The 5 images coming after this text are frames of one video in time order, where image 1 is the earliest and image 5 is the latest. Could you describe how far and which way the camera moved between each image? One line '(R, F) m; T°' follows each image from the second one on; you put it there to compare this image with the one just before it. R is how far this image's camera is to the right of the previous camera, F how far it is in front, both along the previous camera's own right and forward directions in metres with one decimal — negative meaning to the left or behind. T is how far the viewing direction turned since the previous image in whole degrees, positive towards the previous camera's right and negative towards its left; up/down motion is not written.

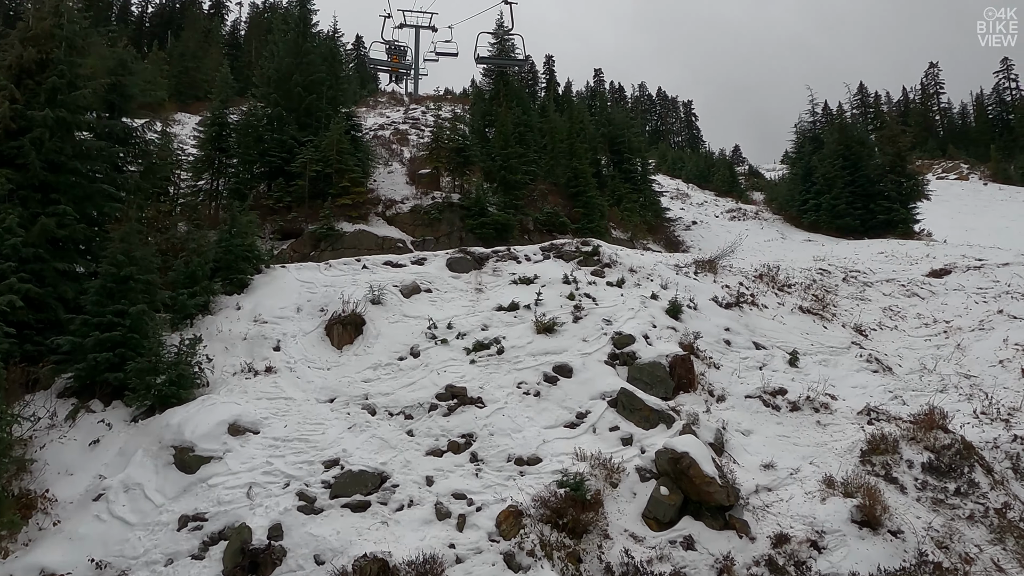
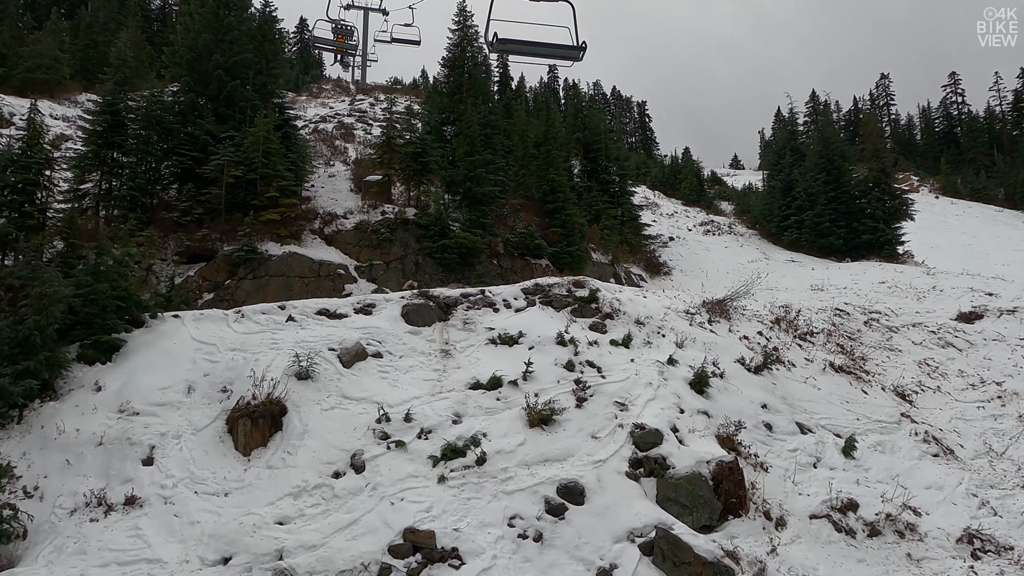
(-0.4, +2.6) m; +5°
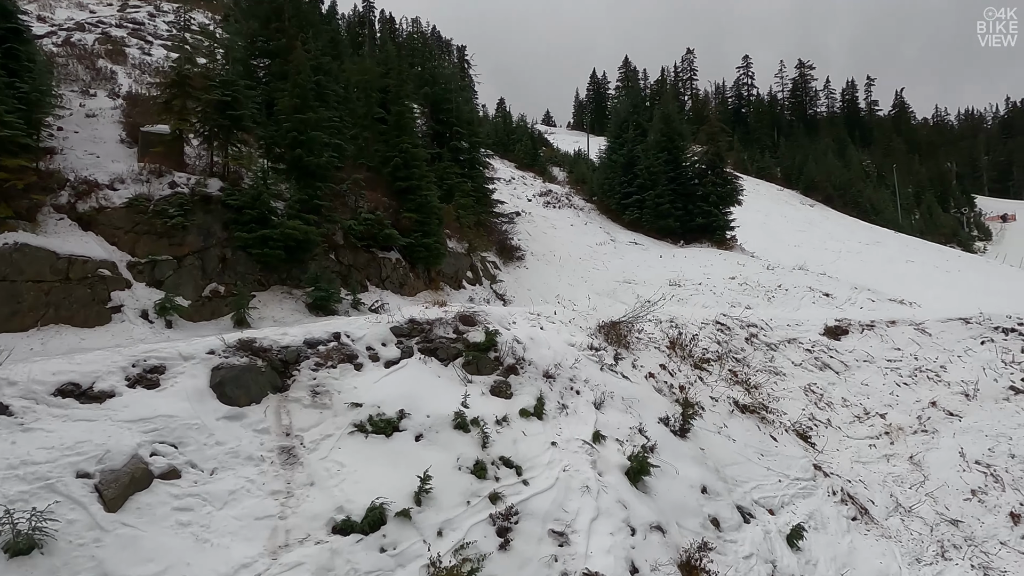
(-0.6, +2.6) m; +17°
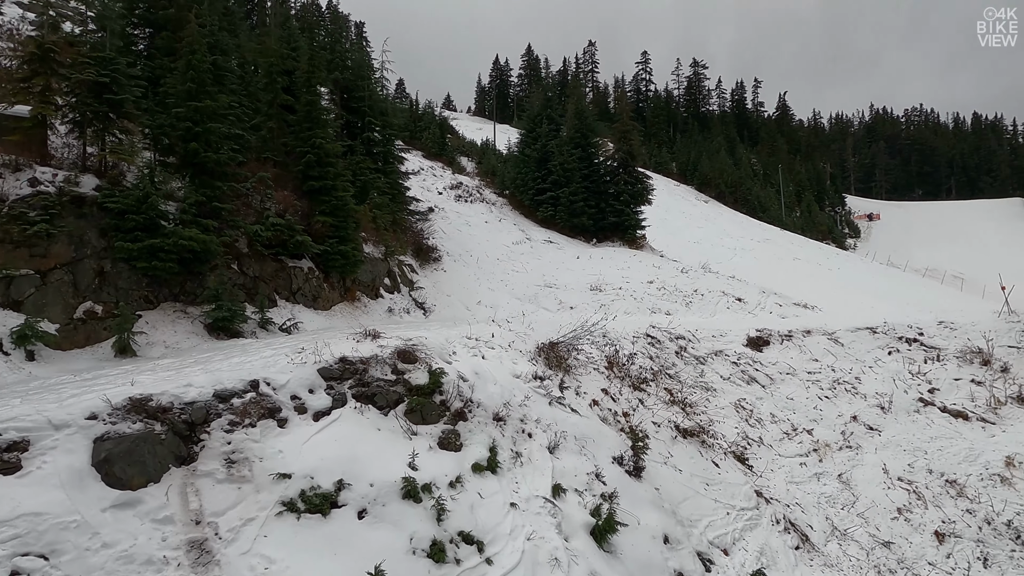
(-0.5, +0.8) m; +9°
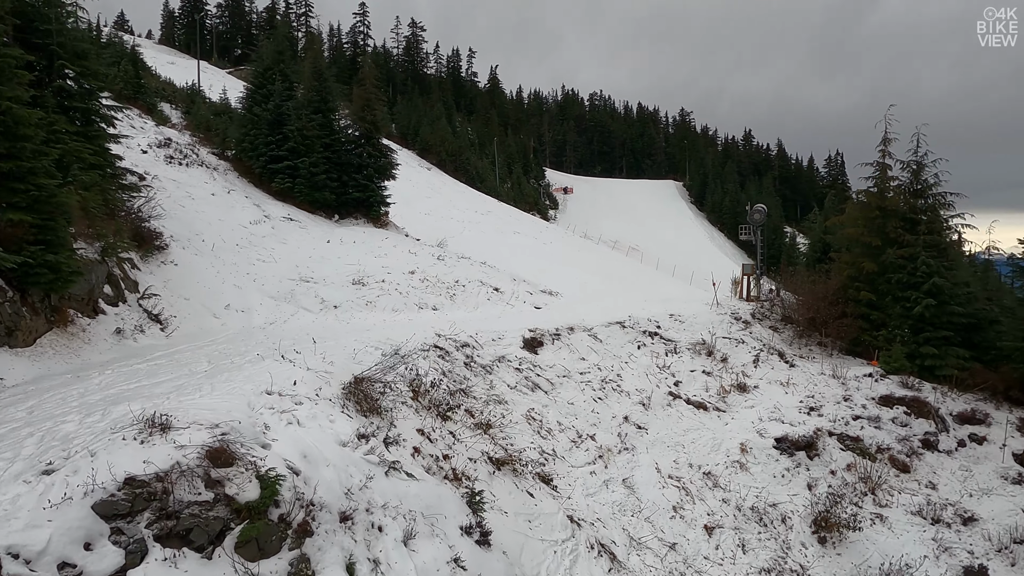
(-1.1, +1.3) m; +25°
